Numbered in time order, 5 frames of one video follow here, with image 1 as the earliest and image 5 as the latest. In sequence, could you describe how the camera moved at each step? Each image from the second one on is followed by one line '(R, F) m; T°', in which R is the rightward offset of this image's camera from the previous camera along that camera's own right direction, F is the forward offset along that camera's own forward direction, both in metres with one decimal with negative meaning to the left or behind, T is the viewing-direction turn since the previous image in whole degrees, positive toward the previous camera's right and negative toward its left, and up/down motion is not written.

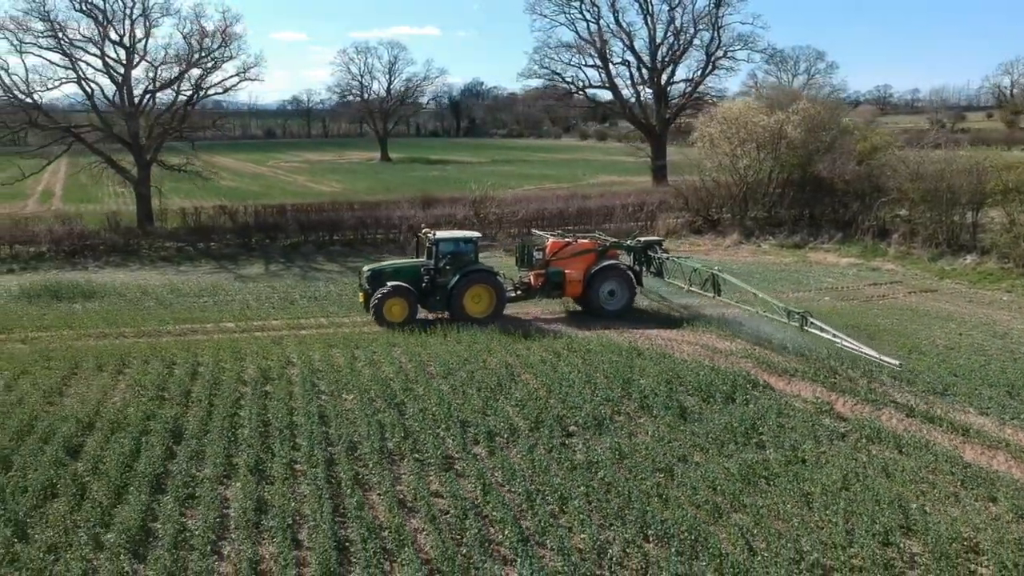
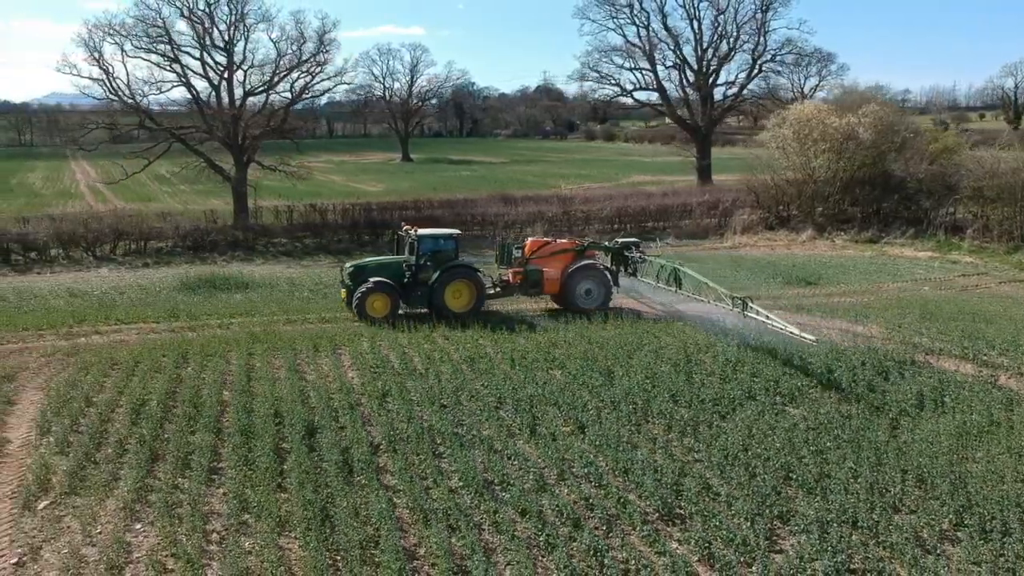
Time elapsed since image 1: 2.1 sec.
(-2.7, -1.3) m; +1°
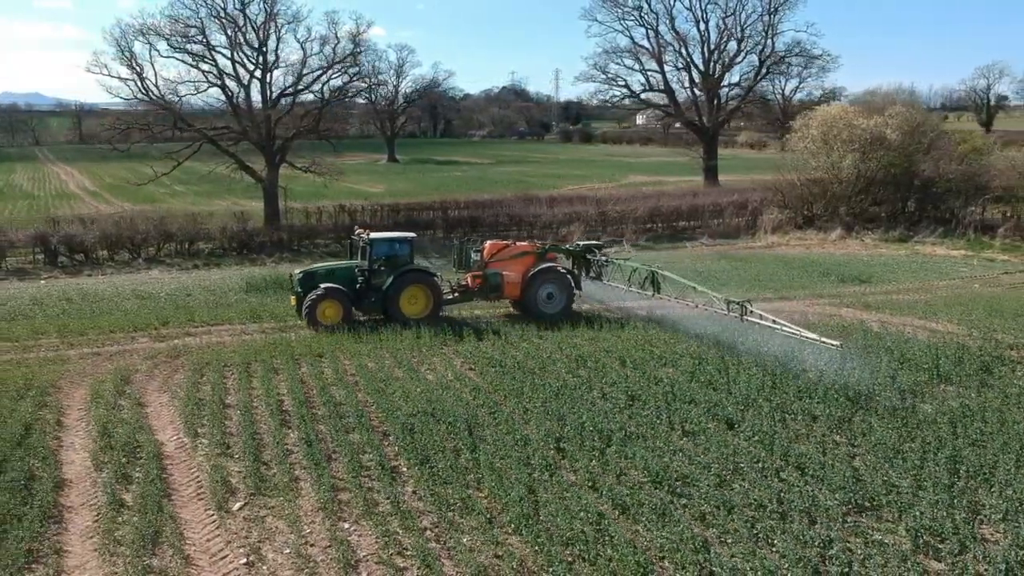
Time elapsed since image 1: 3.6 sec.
(-2.0, -0.1) m; +2°
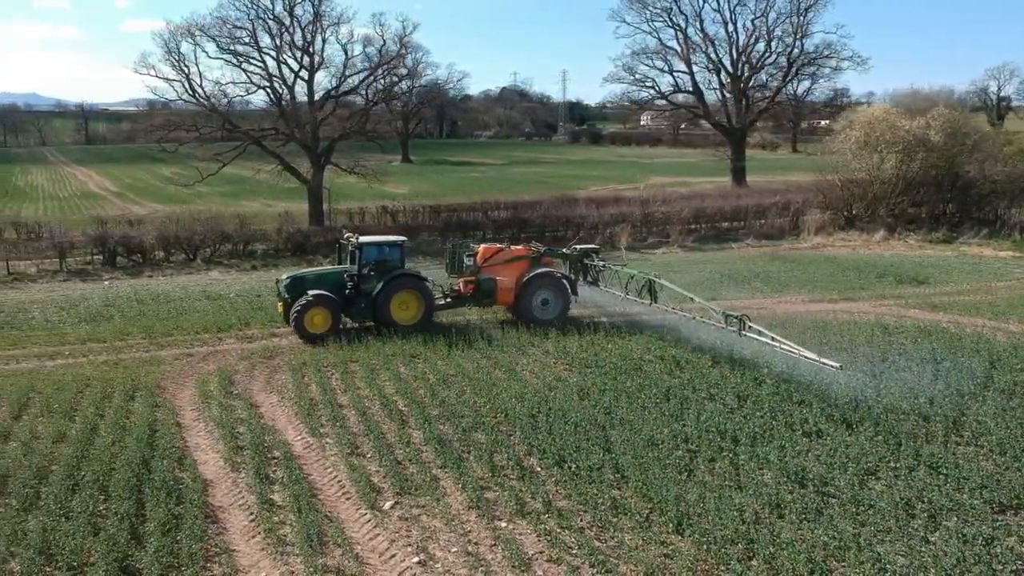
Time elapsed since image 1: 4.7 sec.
(-1.3, -0.1) m; 0°
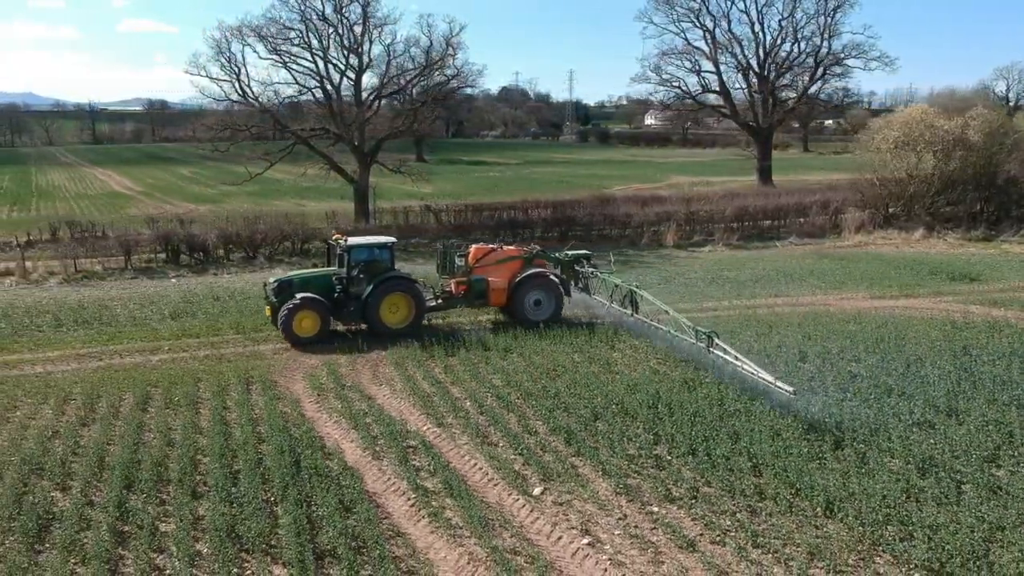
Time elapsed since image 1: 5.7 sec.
(-1.3, -0.3) m; 0°
